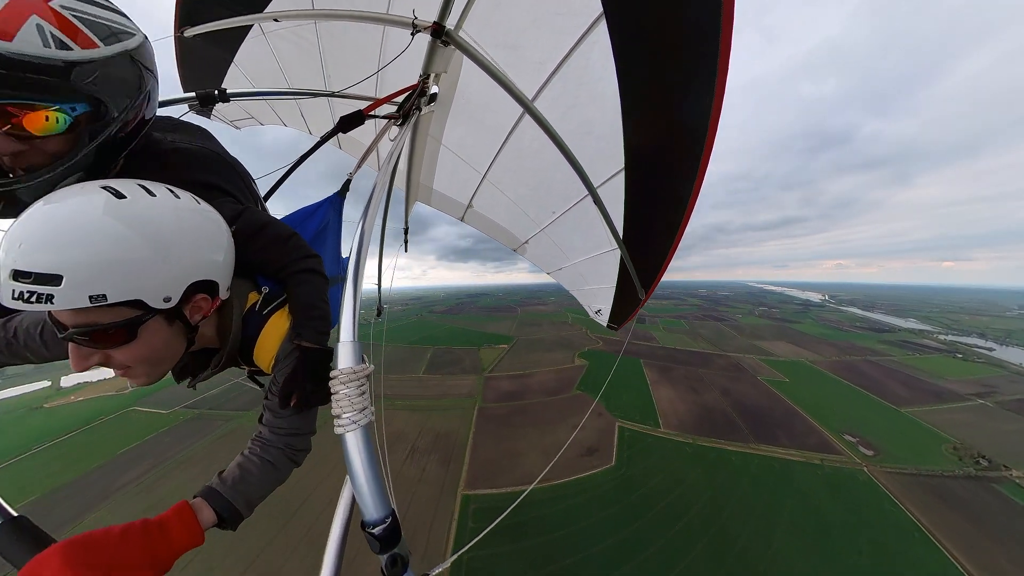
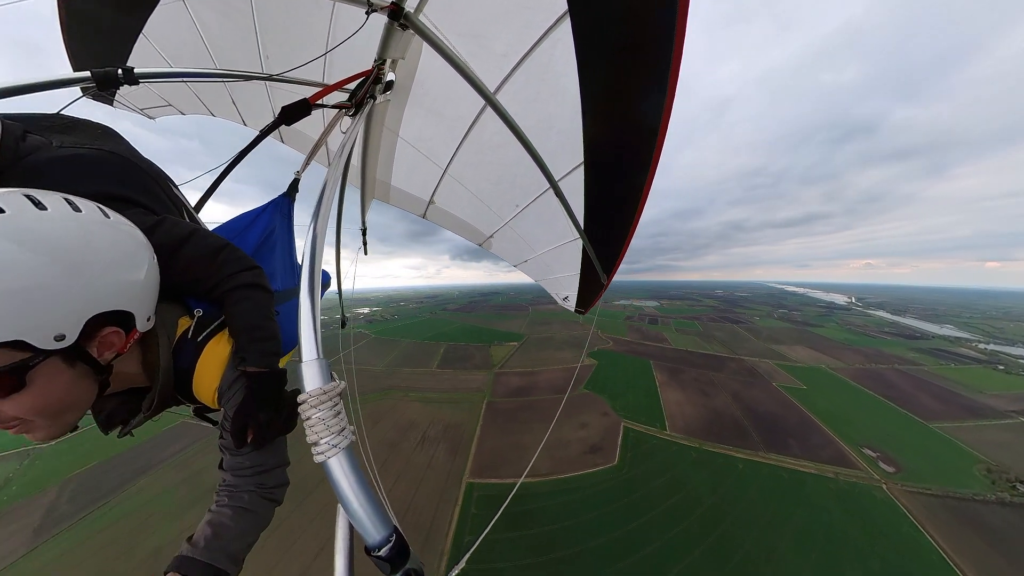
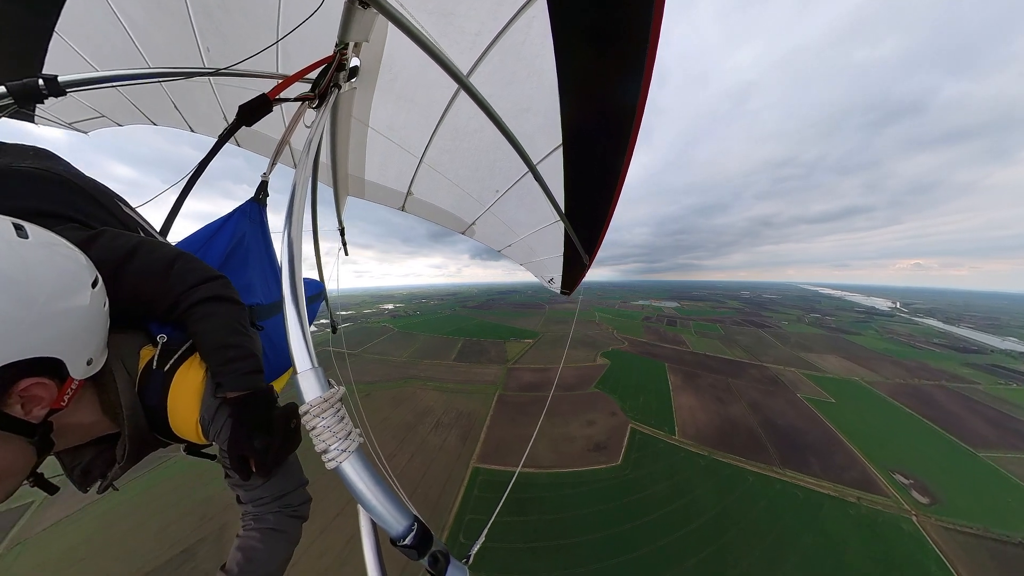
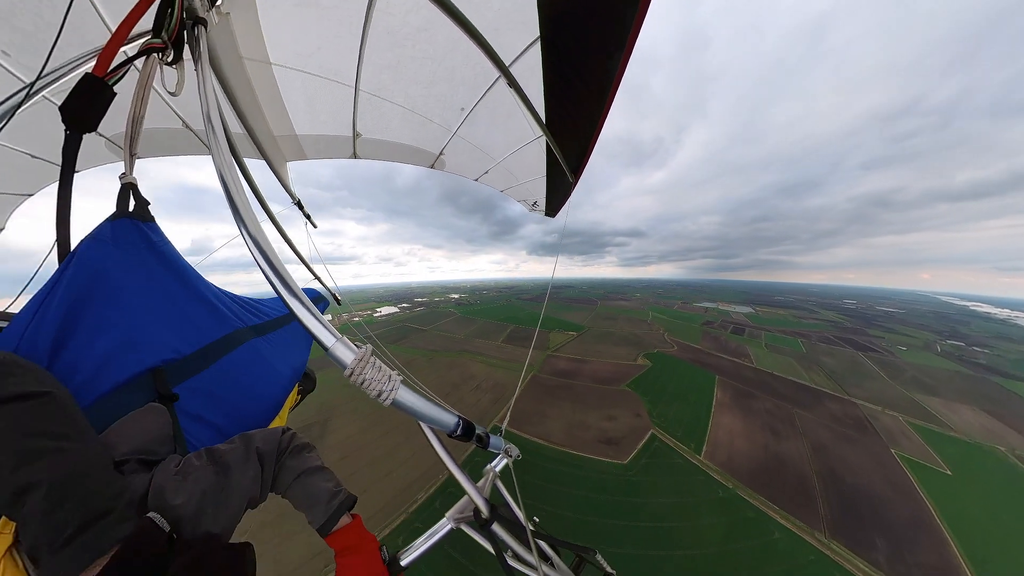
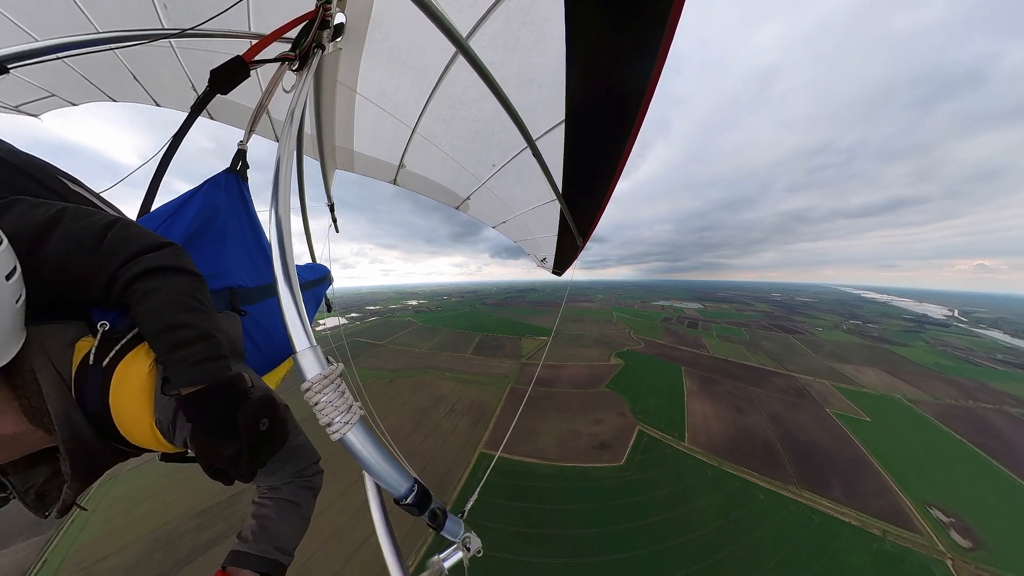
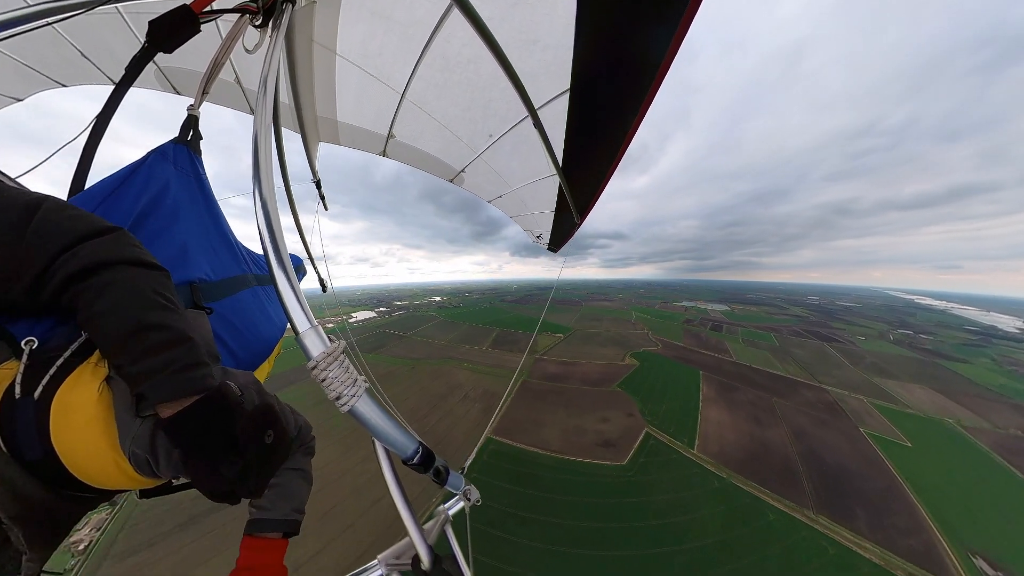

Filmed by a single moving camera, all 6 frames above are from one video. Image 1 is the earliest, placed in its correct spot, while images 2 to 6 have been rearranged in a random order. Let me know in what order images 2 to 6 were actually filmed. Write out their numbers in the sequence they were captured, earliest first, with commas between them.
2, 3, 5, 6, 4
